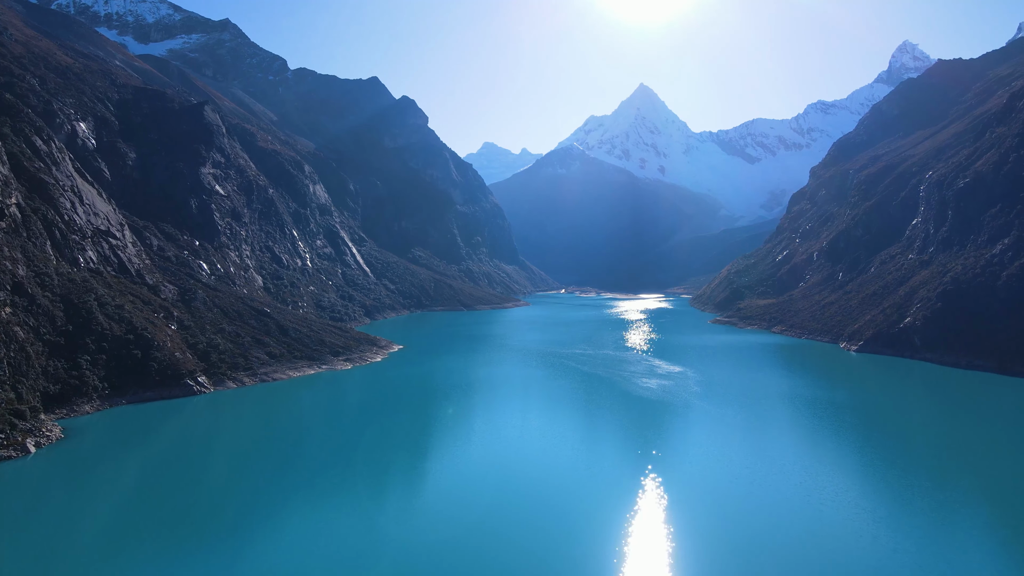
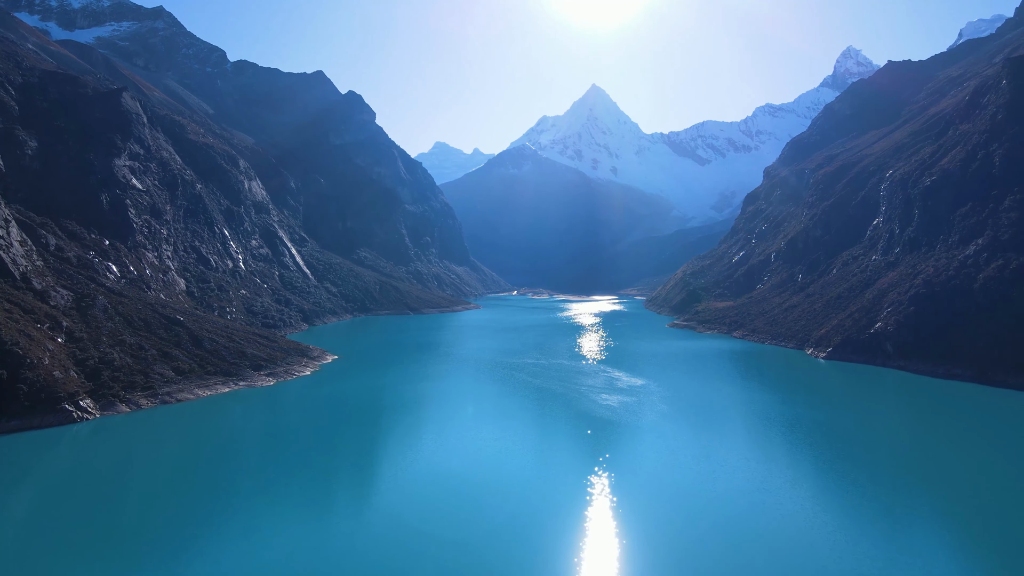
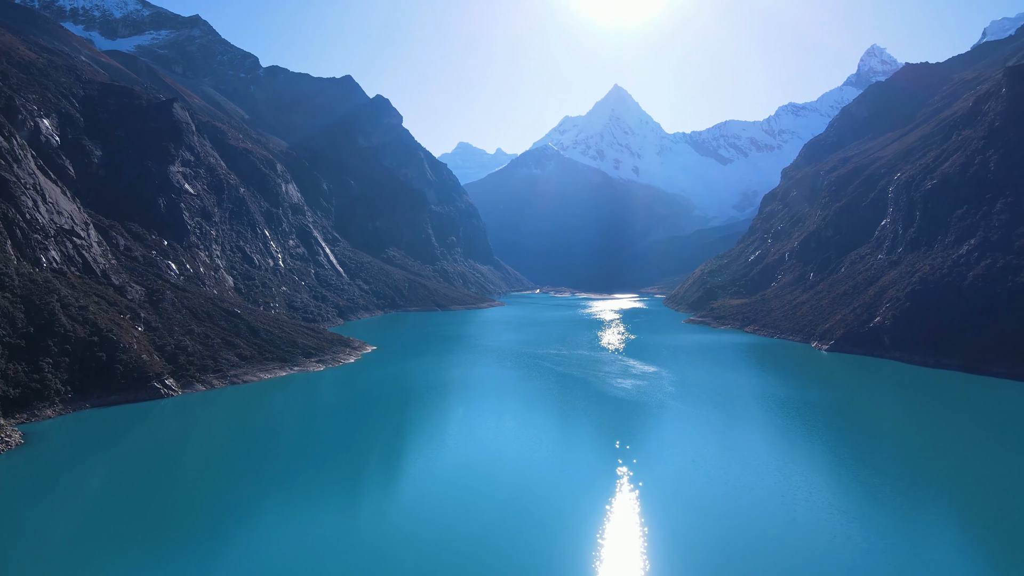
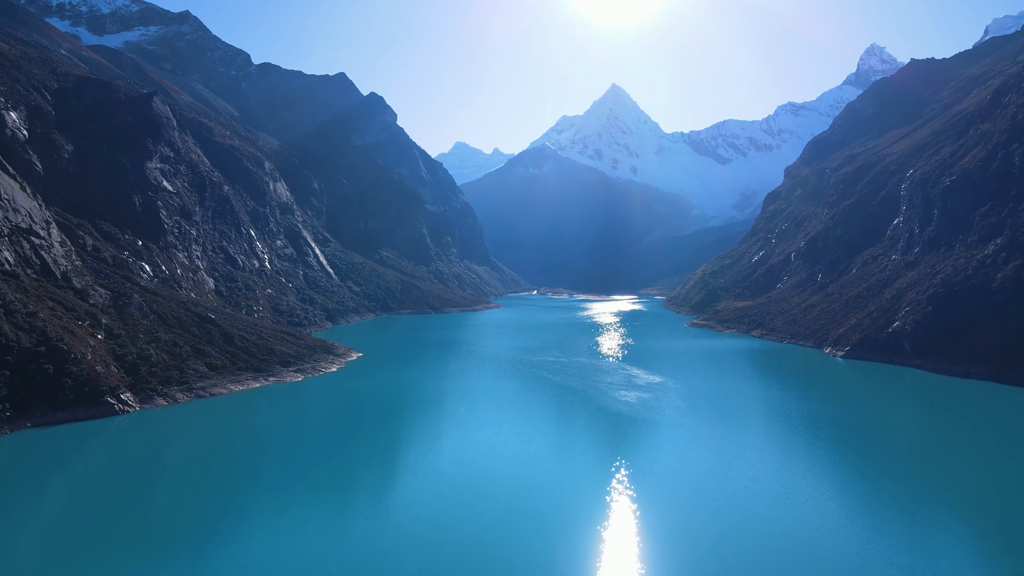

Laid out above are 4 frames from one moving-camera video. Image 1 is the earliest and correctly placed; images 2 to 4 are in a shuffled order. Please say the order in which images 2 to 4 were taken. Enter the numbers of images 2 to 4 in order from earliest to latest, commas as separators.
3, 4, 2
